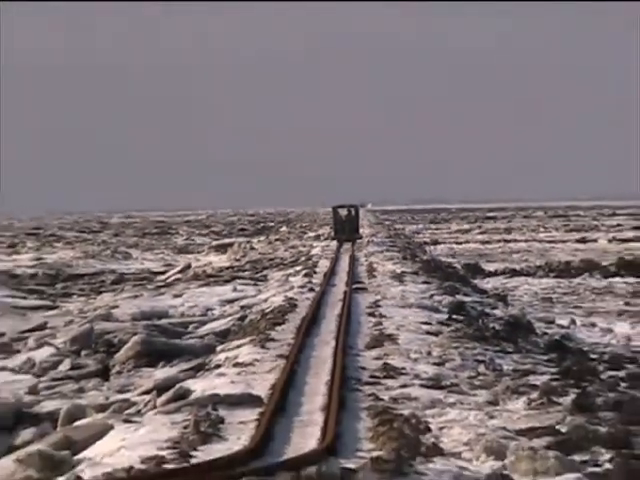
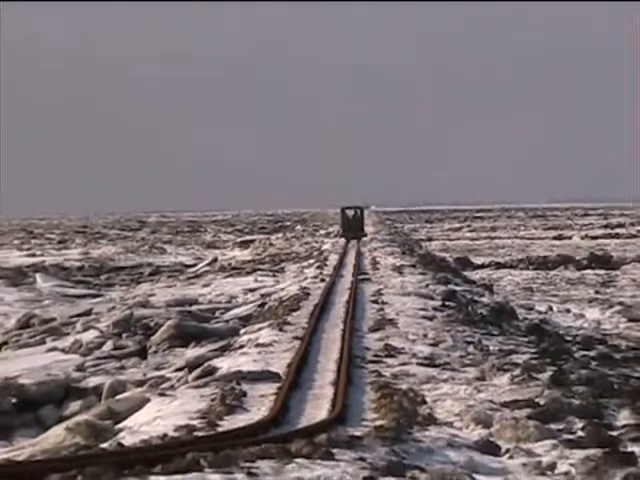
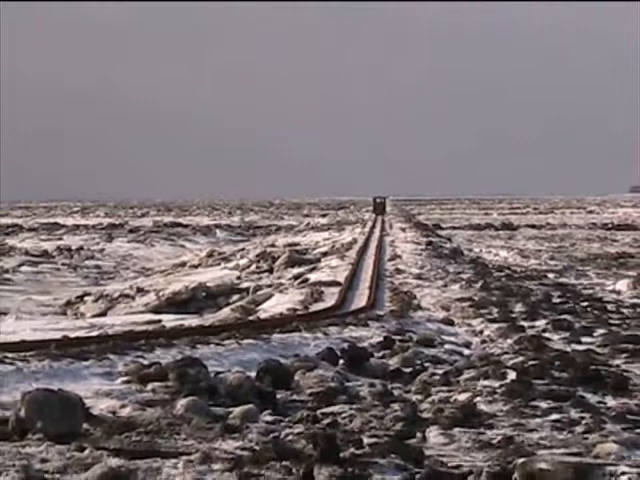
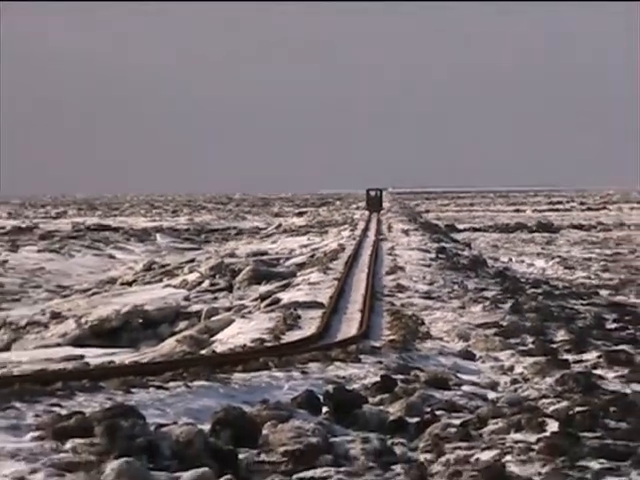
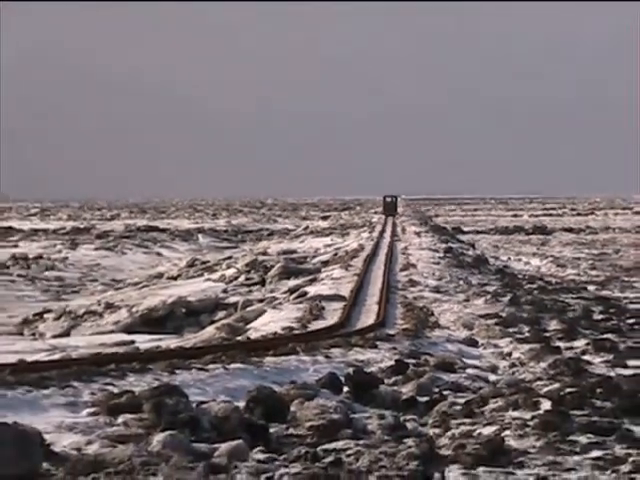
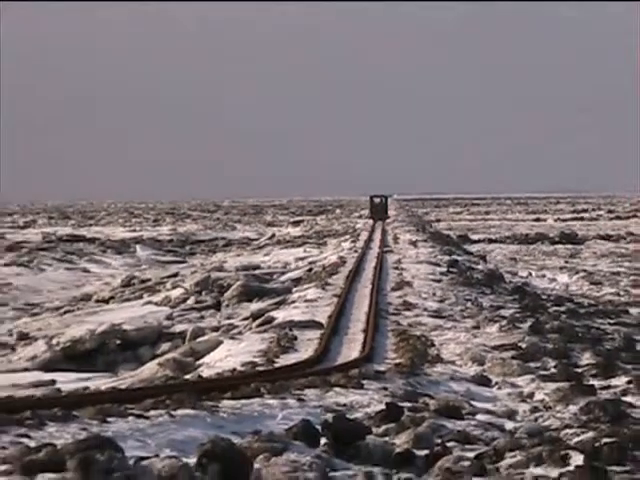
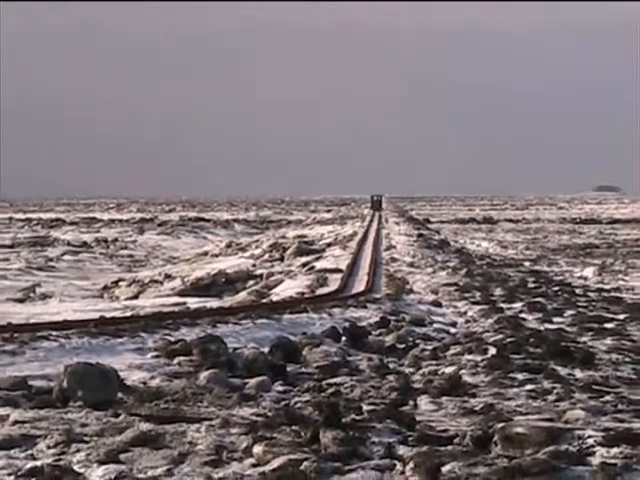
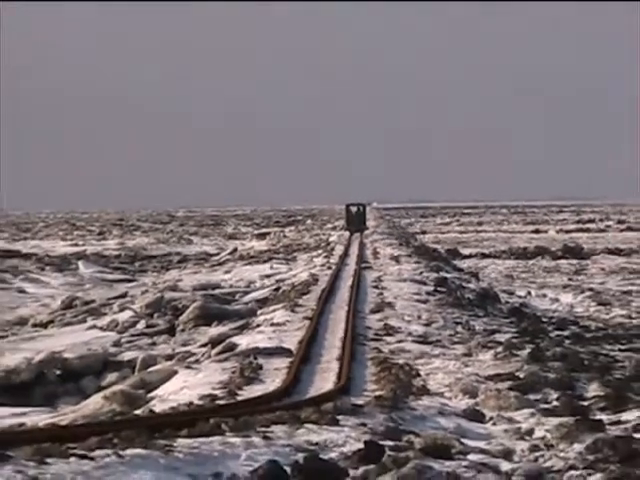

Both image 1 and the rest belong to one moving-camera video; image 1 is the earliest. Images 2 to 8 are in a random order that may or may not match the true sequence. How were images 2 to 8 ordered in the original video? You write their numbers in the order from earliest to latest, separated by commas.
2, 8, 6, 4, 5, 3, 7
